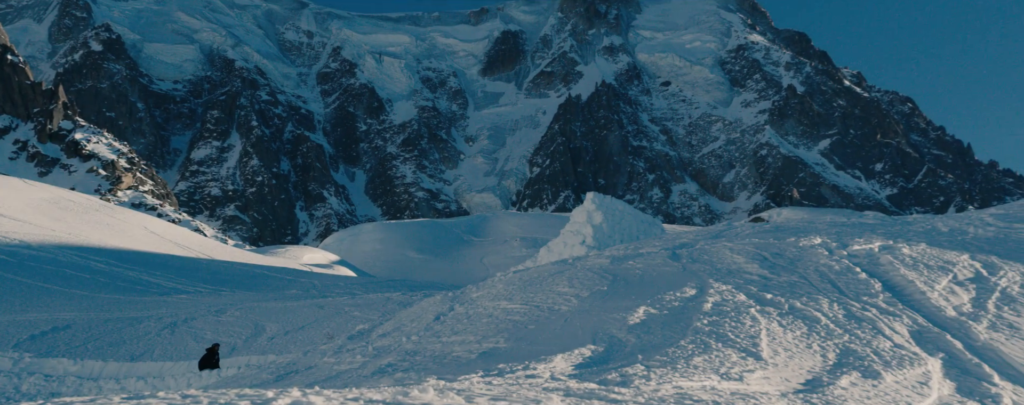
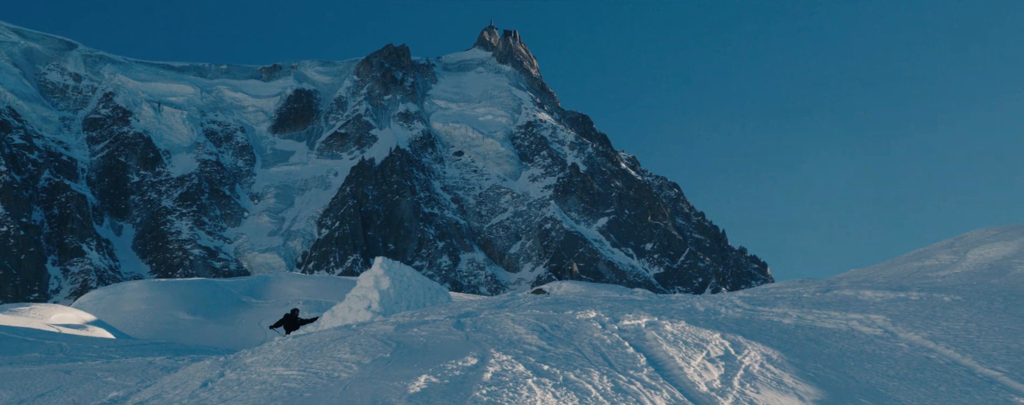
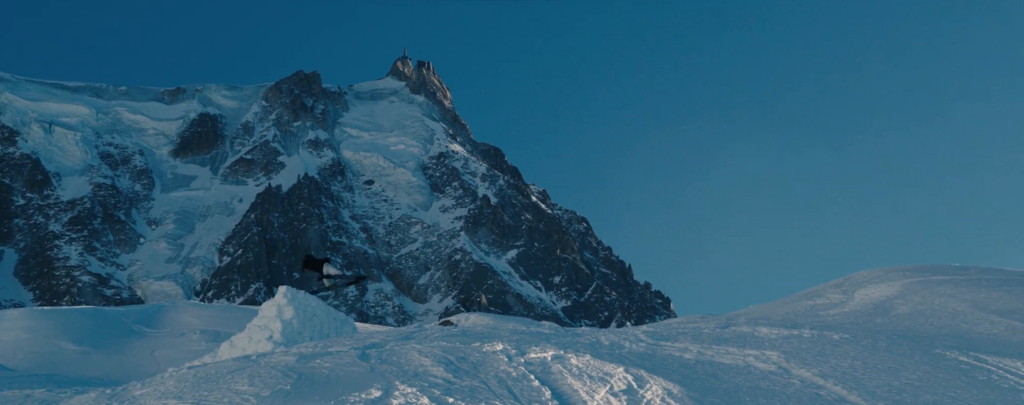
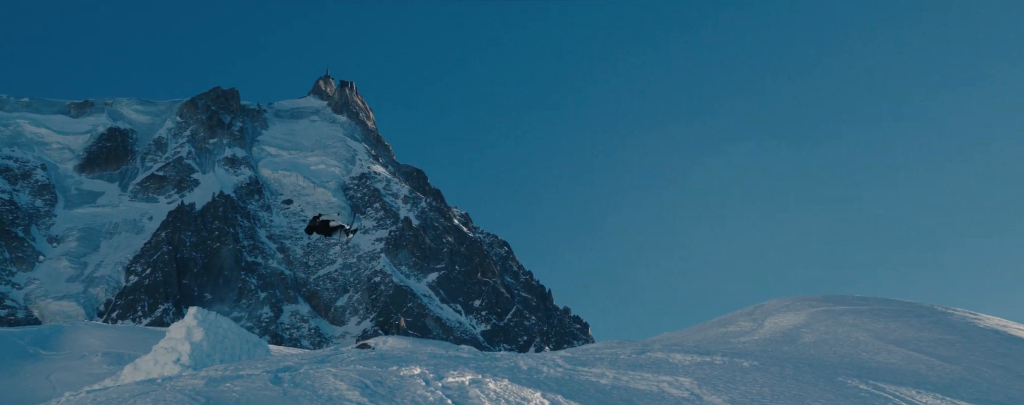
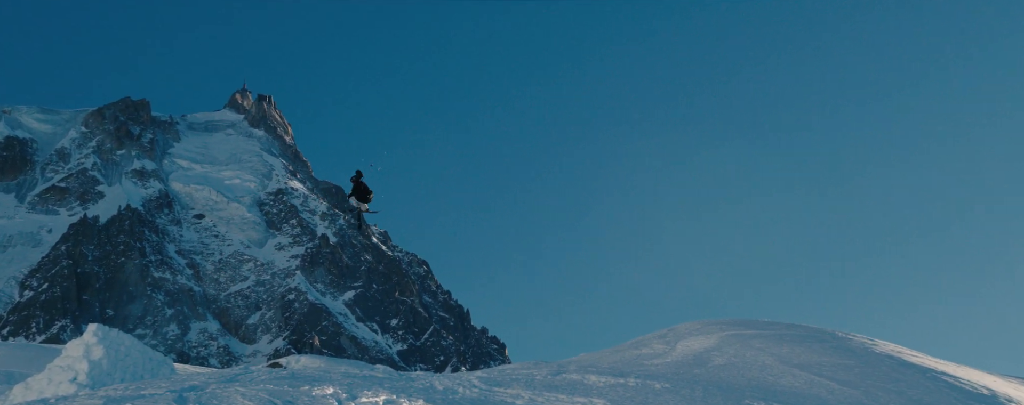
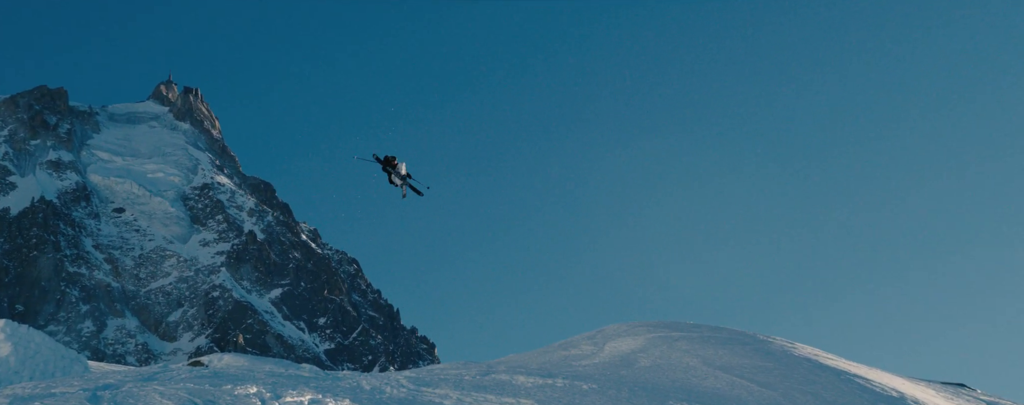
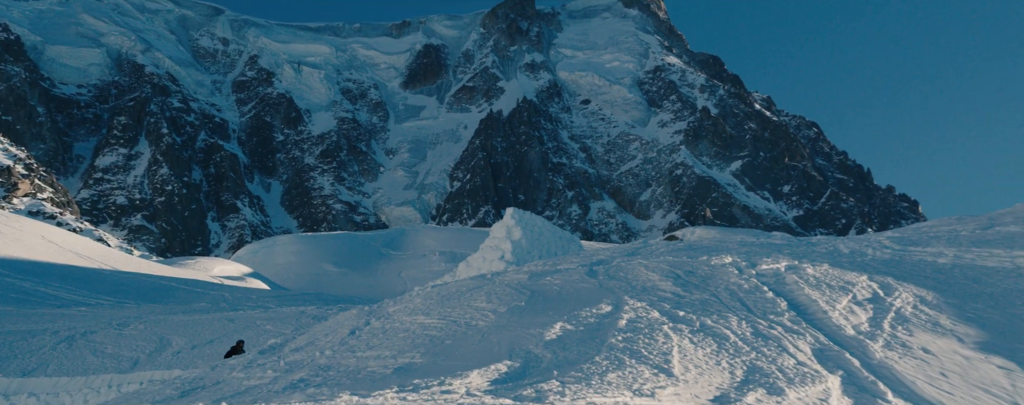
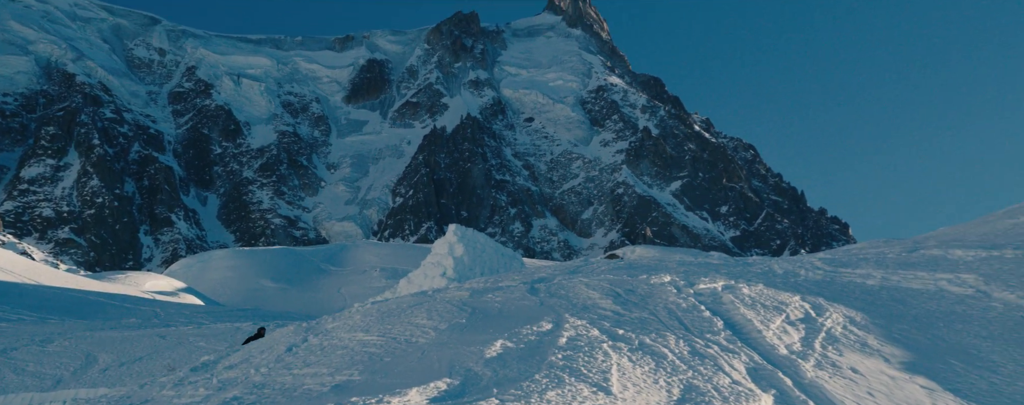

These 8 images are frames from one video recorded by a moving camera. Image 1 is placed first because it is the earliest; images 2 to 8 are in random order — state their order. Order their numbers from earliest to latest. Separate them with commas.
7, 8, 2, 3, 4, 5, 6
